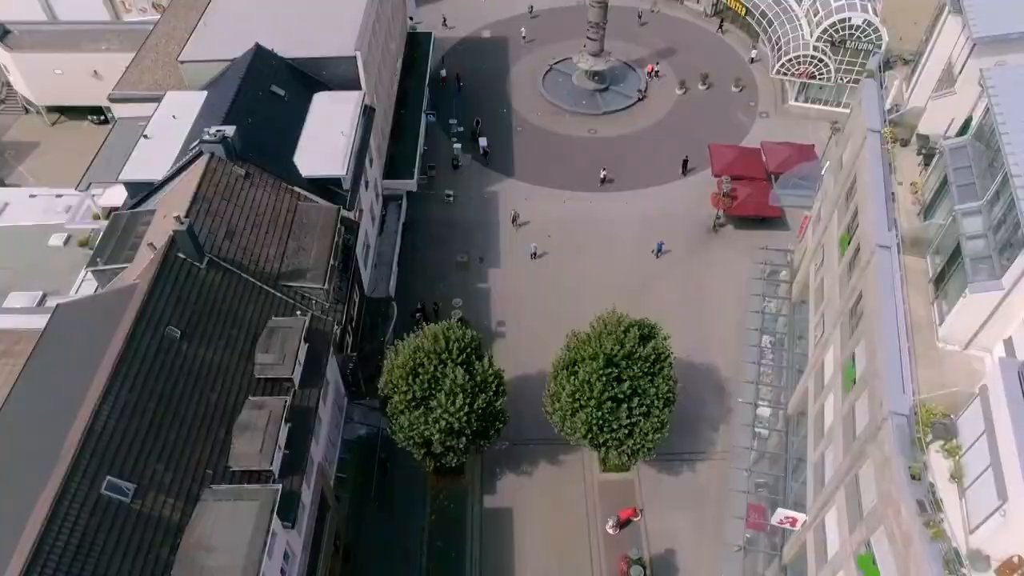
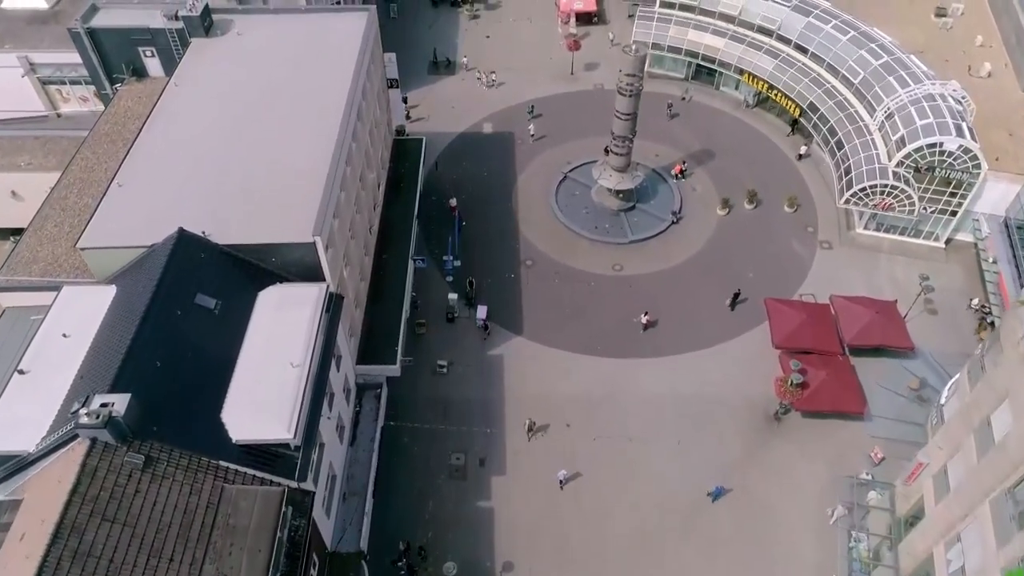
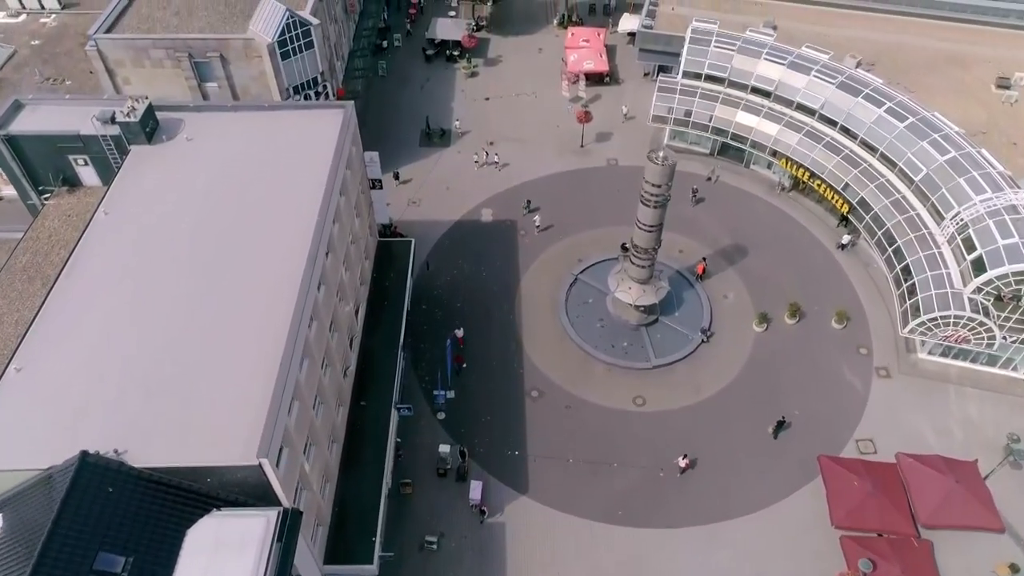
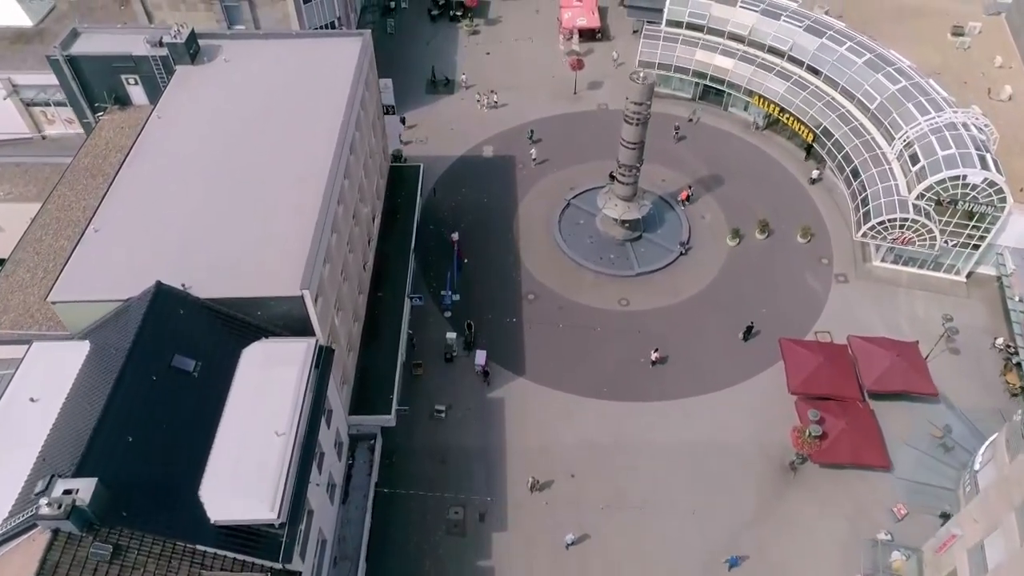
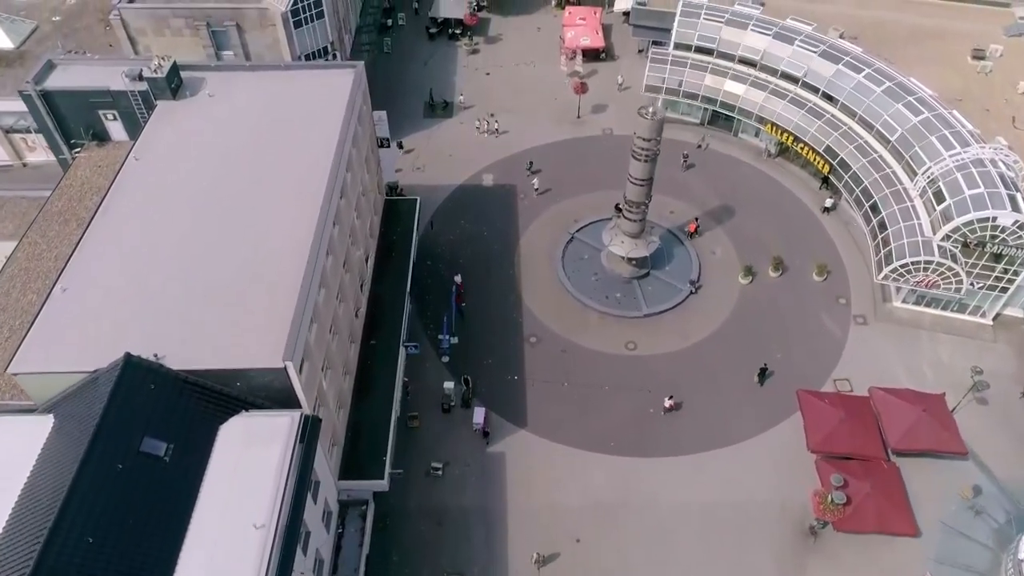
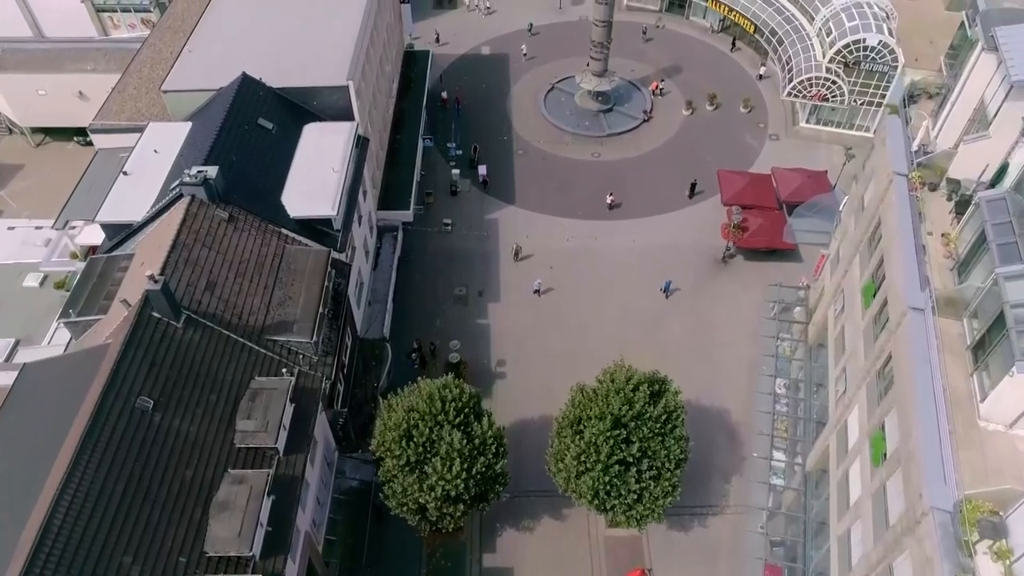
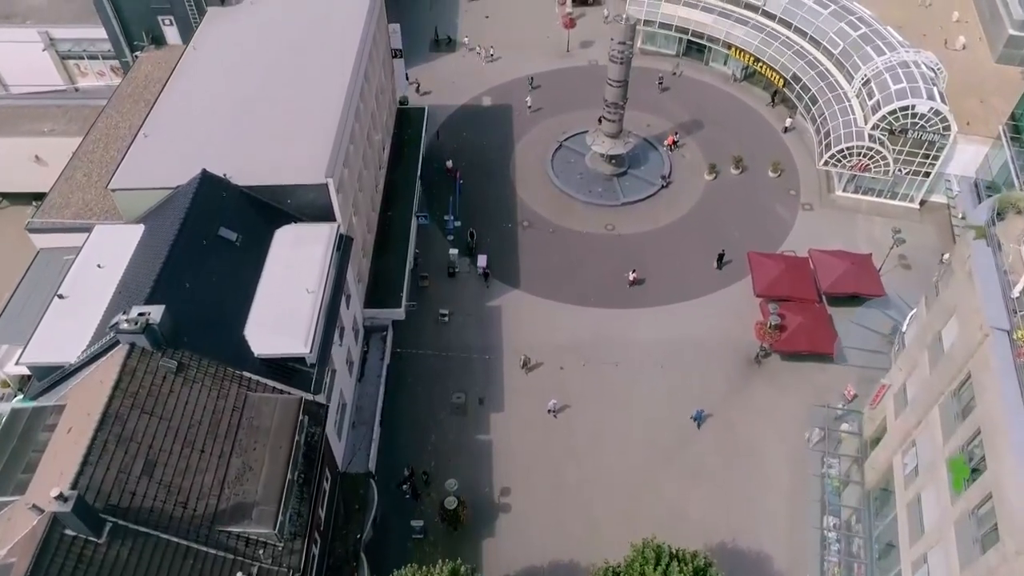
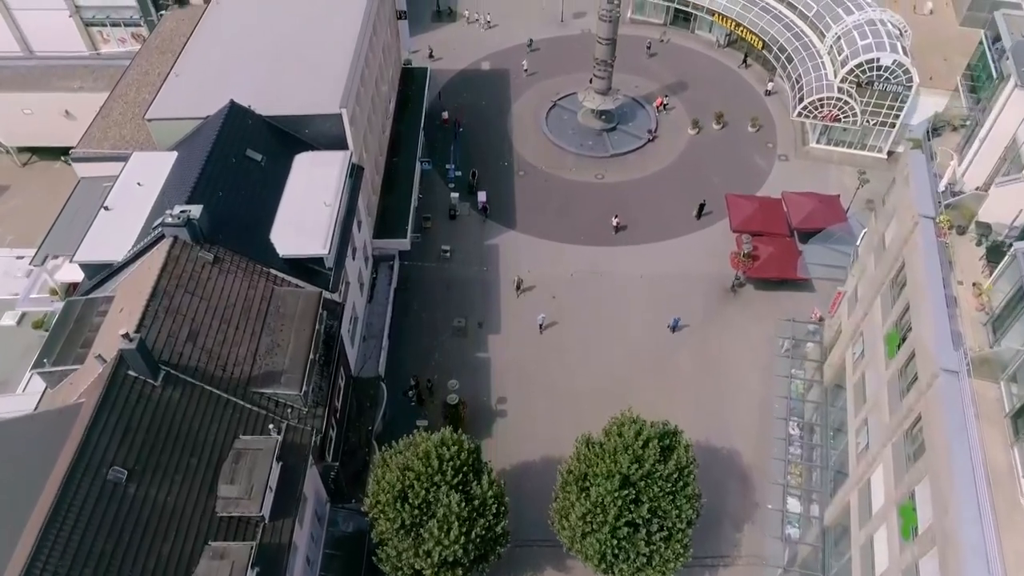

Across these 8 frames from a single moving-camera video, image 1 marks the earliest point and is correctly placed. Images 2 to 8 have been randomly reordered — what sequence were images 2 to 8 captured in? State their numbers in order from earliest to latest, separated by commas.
6, 8, 7, 2, 4, 5, 3
